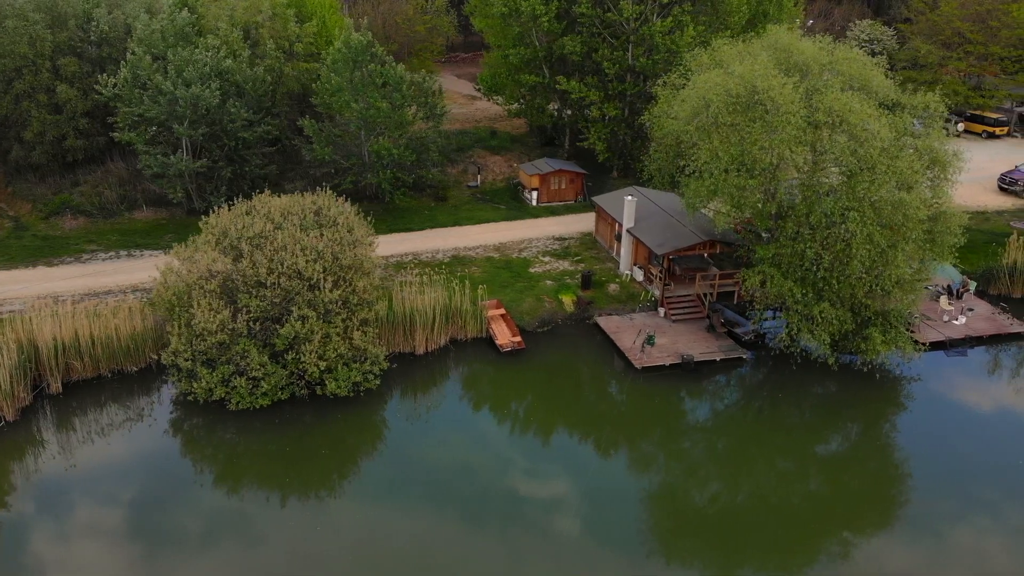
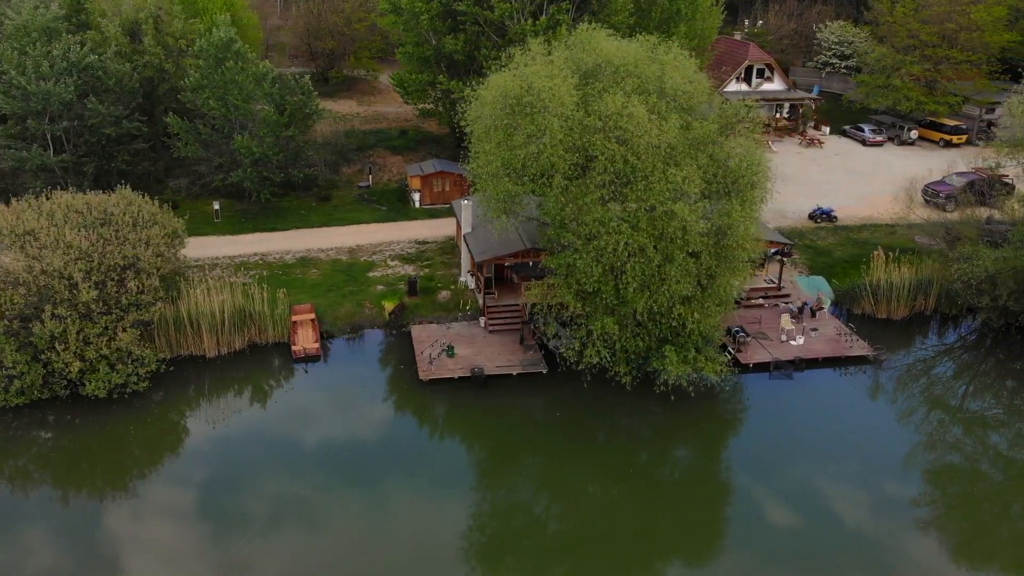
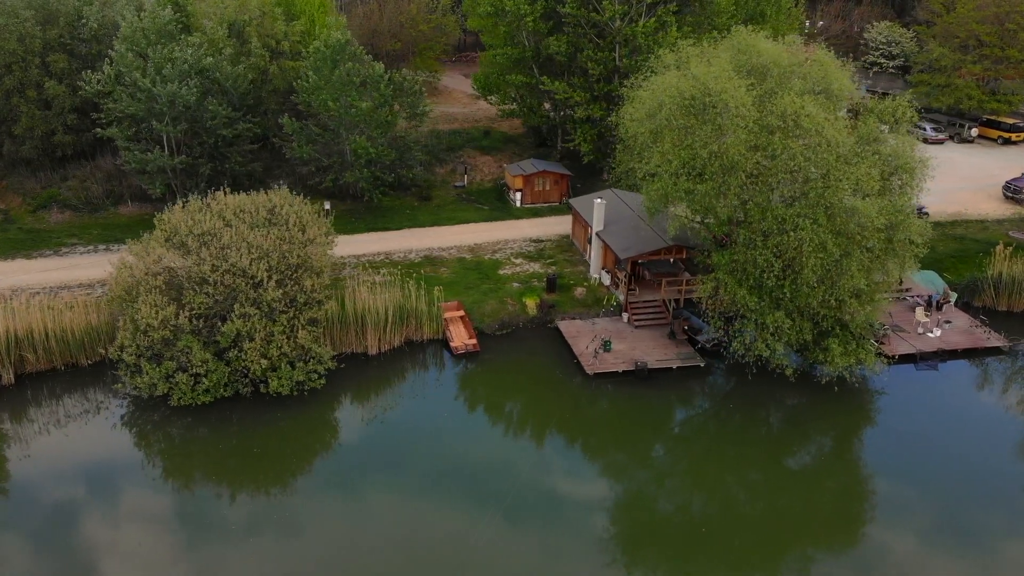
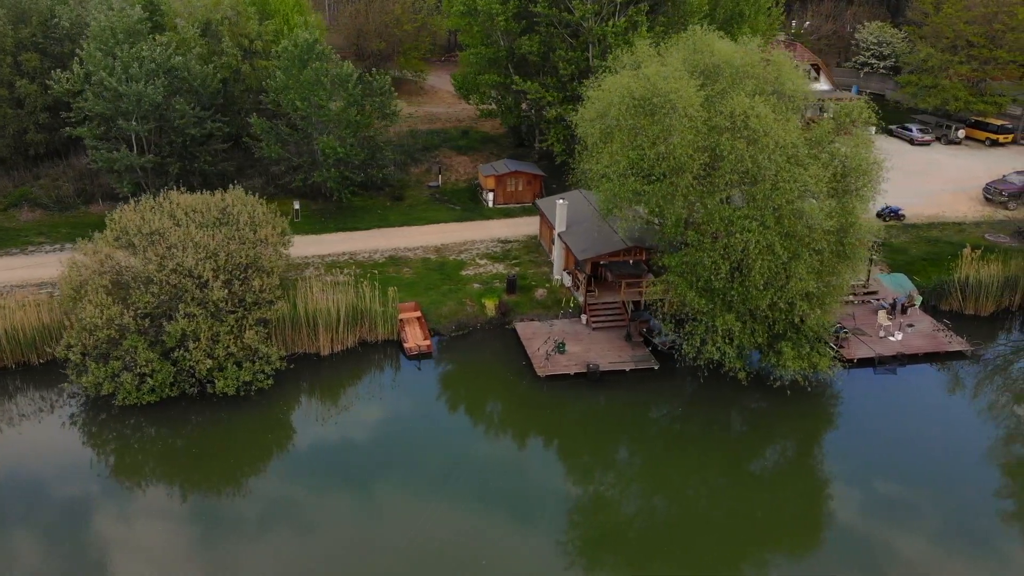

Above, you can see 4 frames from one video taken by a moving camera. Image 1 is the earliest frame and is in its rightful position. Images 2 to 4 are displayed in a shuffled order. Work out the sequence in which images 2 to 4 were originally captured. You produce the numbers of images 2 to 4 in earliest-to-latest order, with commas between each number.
3, 4, 2
